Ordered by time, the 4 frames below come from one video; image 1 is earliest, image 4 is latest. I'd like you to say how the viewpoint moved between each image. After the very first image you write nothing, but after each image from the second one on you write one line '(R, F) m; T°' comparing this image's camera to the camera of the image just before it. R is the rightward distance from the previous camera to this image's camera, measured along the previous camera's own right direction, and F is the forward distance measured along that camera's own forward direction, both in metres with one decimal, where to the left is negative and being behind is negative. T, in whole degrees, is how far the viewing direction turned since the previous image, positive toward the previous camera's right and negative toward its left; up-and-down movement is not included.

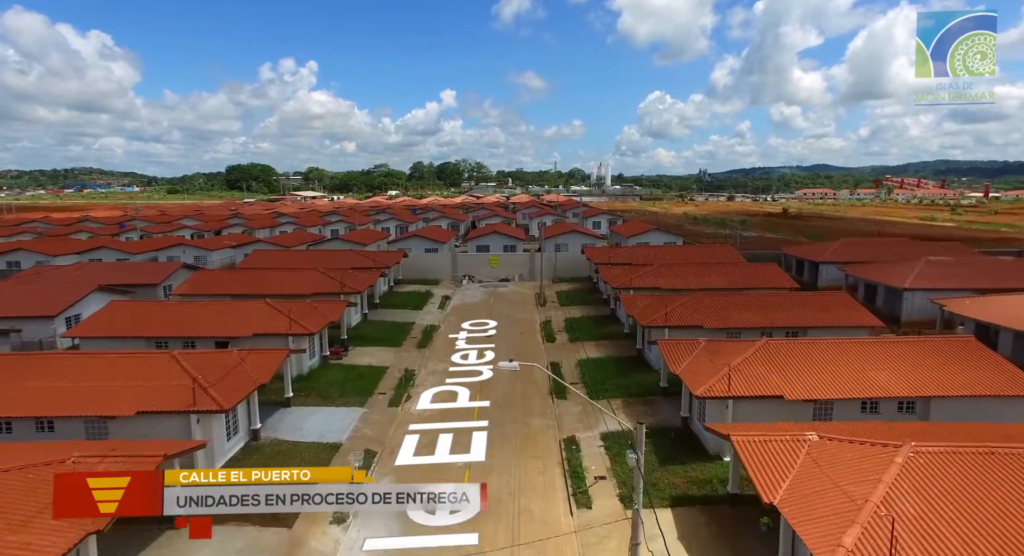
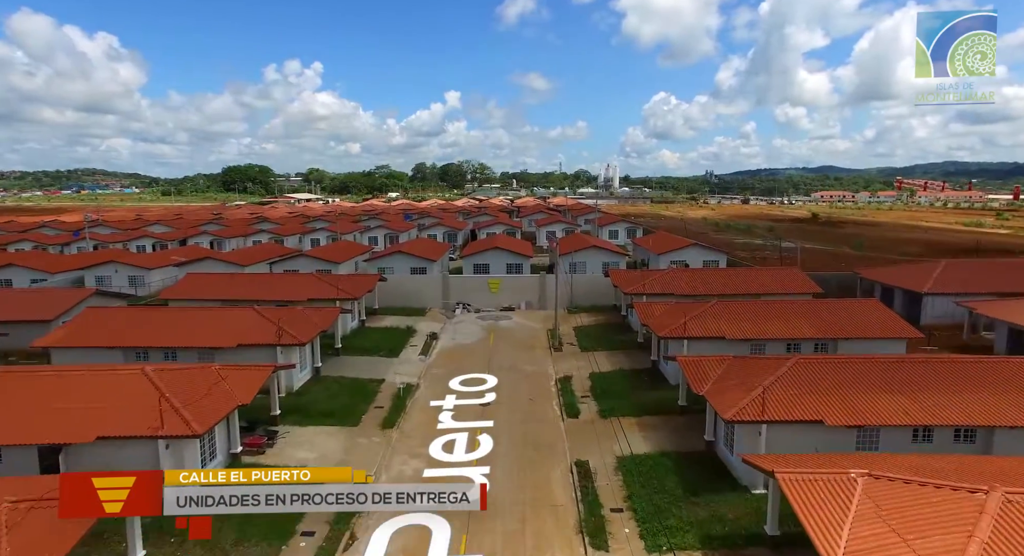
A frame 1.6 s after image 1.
(-0.1, +10.1) m; 0°
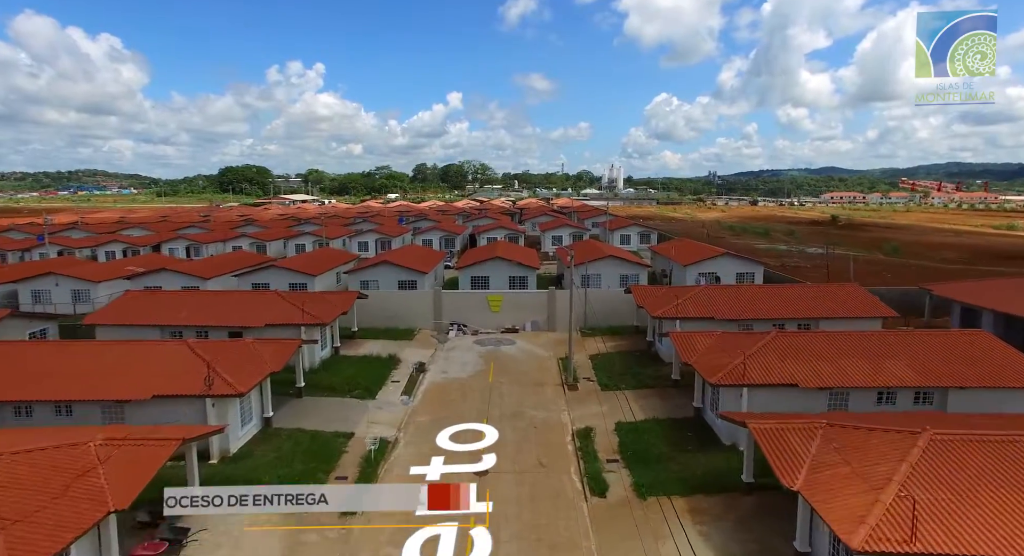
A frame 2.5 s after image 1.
(-0.1, +6.1) m; 0°
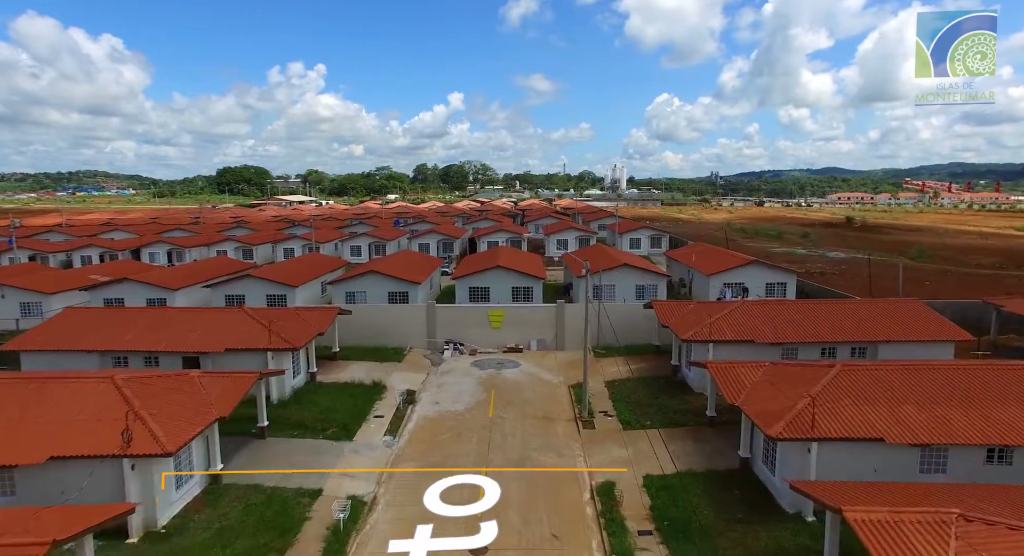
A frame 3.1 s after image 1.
(-0.1, +4.1) m; 0°
